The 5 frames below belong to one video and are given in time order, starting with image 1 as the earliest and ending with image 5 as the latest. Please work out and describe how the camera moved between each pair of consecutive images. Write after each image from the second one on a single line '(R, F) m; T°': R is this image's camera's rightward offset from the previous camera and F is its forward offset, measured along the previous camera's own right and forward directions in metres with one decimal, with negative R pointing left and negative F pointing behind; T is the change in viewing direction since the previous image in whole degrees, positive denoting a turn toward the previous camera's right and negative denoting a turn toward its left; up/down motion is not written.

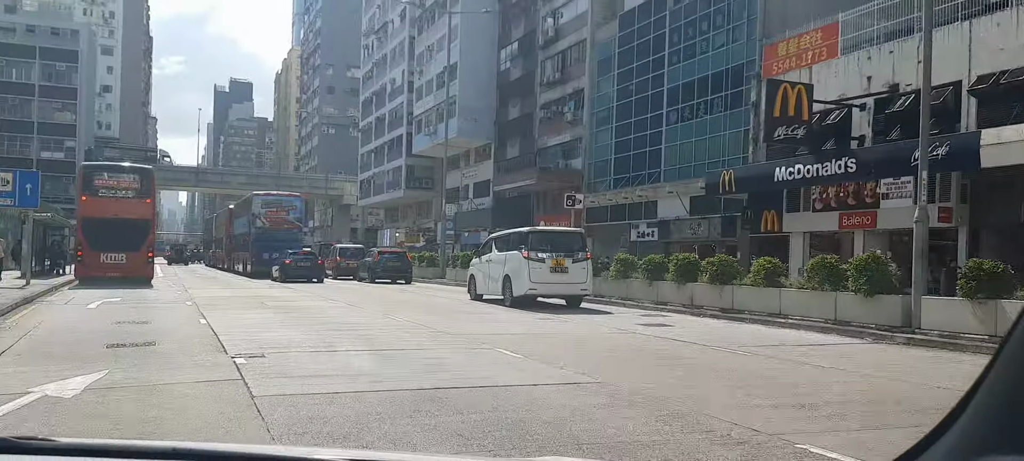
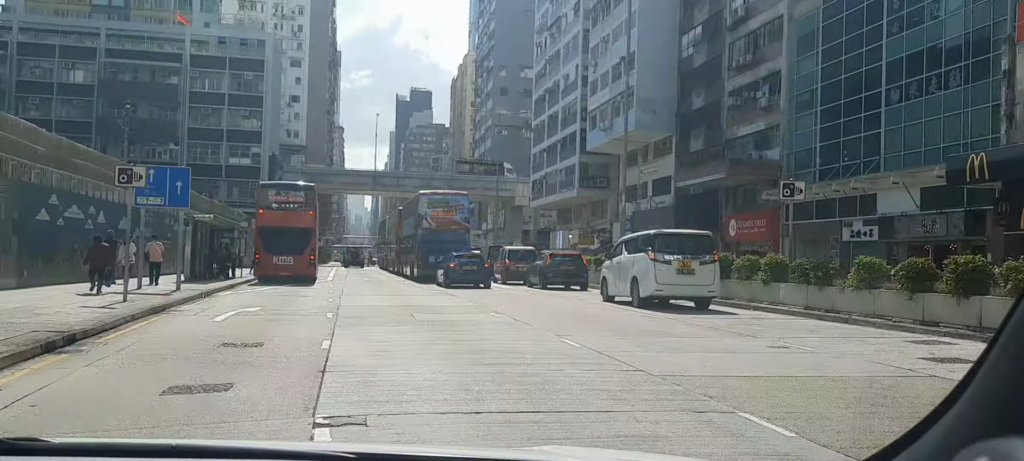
(-0.6, +3.9) m; -12°
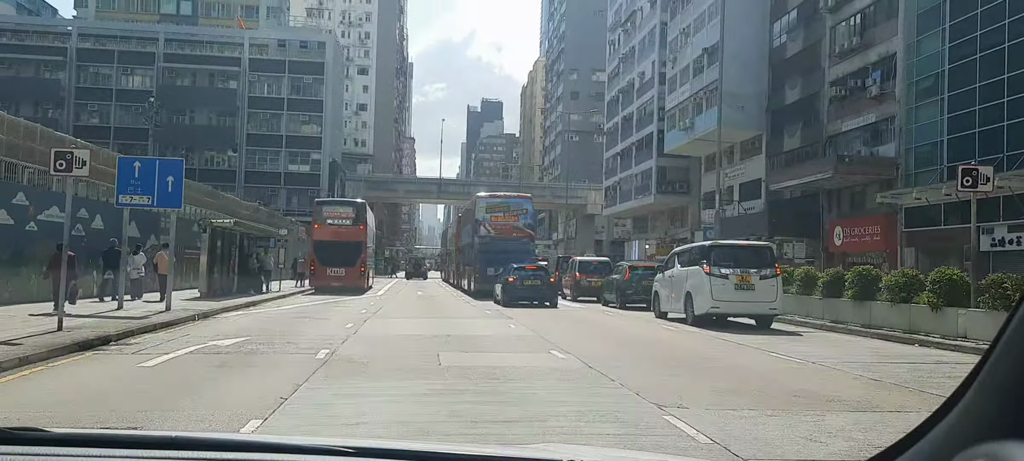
(0.0, +4.8) m; -5°
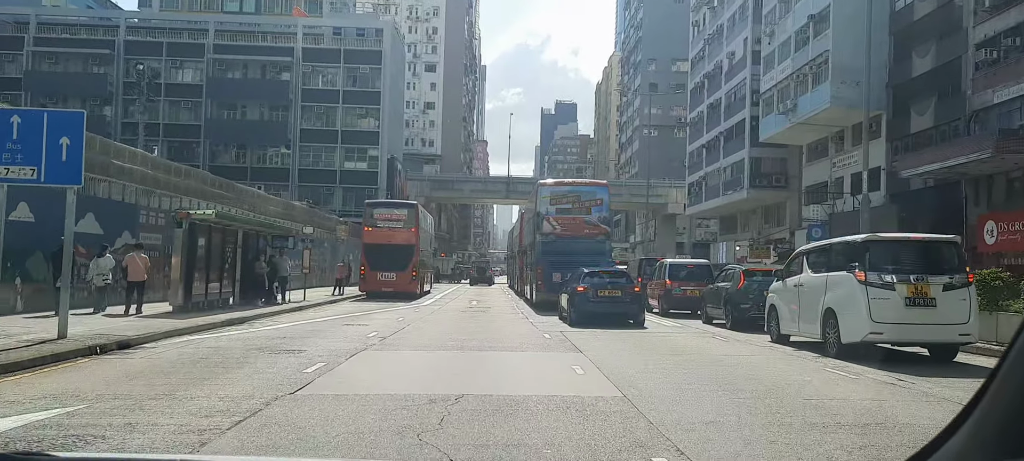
(+0.1, +6.3) m; -5°
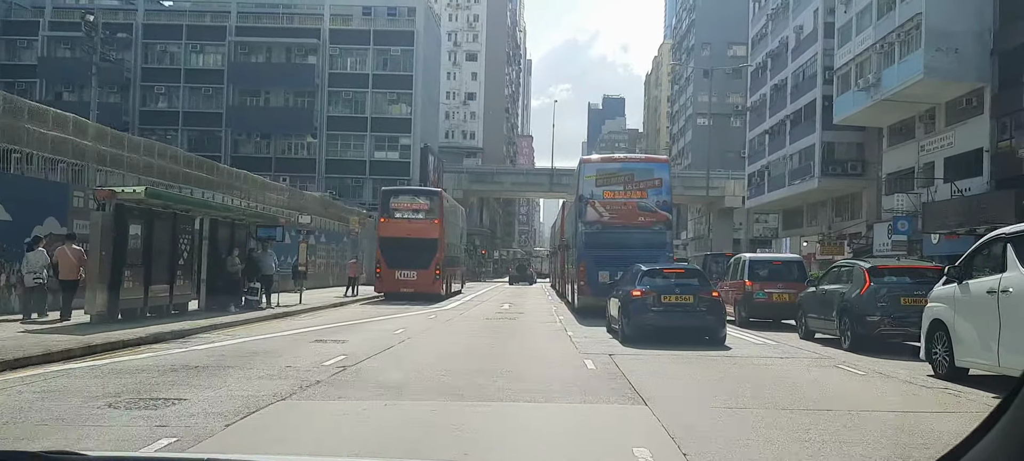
(+0.3, +4.9) m; -3°
